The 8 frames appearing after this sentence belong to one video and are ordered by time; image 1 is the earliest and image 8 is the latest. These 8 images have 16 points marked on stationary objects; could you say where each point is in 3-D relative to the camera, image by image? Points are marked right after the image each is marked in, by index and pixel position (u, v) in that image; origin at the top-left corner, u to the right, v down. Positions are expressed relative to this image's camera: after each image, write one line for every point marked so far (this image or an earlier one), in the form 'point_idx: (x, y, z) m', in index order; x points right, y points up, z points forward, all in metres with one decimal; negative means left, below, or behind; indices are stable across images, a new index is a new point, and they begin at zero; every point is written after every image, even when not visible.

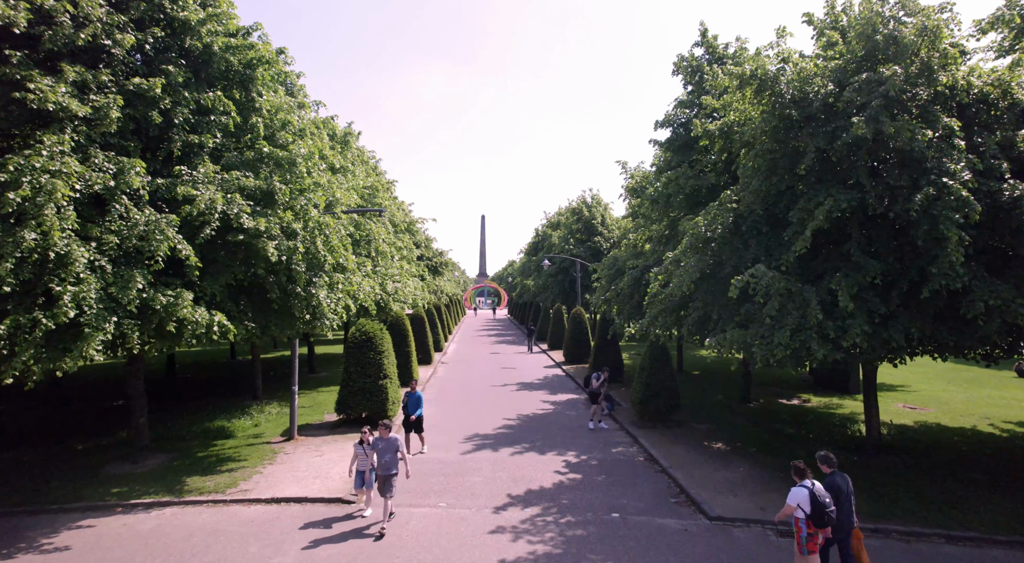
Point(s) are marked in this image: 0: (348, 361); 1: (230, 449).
0: (-3.7, -1.8, +13.2) m
1: (-5.2, -3.1, +10.9) m
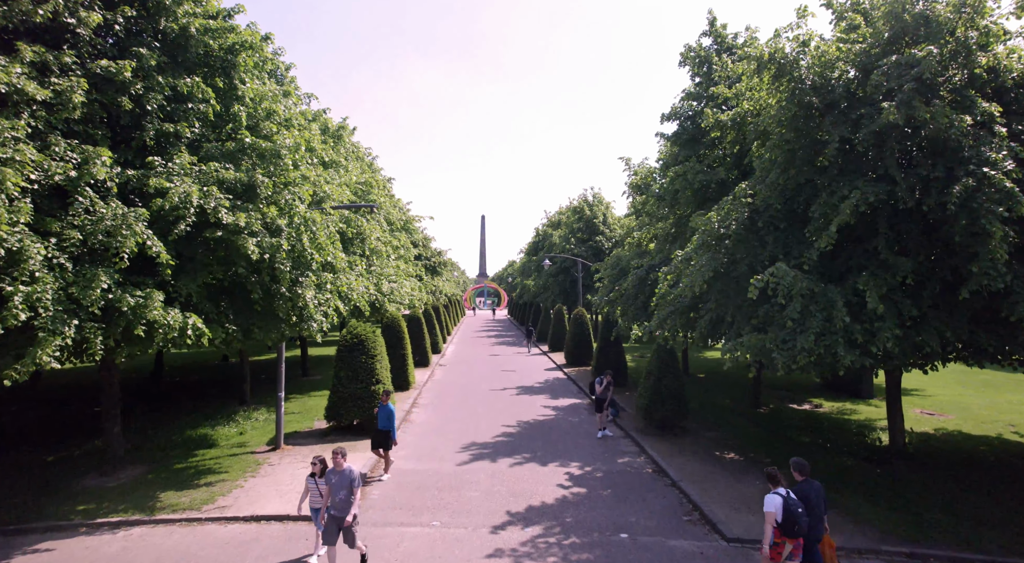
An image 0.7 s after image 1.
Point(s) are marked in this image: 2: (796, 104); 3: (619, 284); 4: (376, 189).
0: (-3.7, -1.8, +12.5) m
1: (-5.2, -3.1, +10.2) m
2: (+4.3, +2.7, +8.9) m
3: (+3.4, 0.0, +18.8) m
4: (-4.5, +3.1, +19.3) m
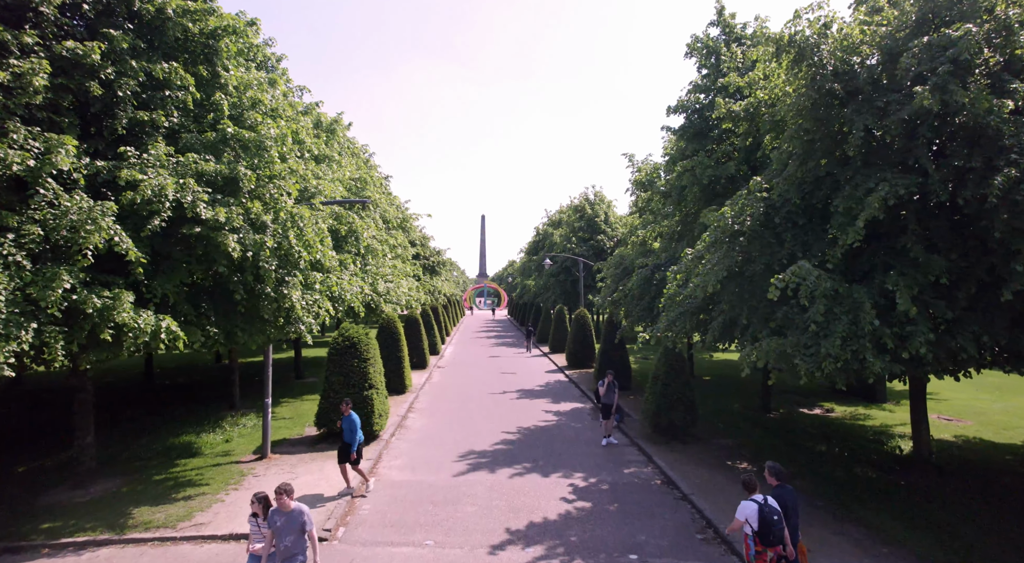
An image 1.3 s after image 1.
0: (-3.7, -1.8, +11.9) m
1: (-5.2, -3.1, +9.6) m
2: (+4.3, +2.7, +8.3) m
3: (+3.4, 0.0, +18.2) m
4: (-4.5, +3.1, +18.7) m
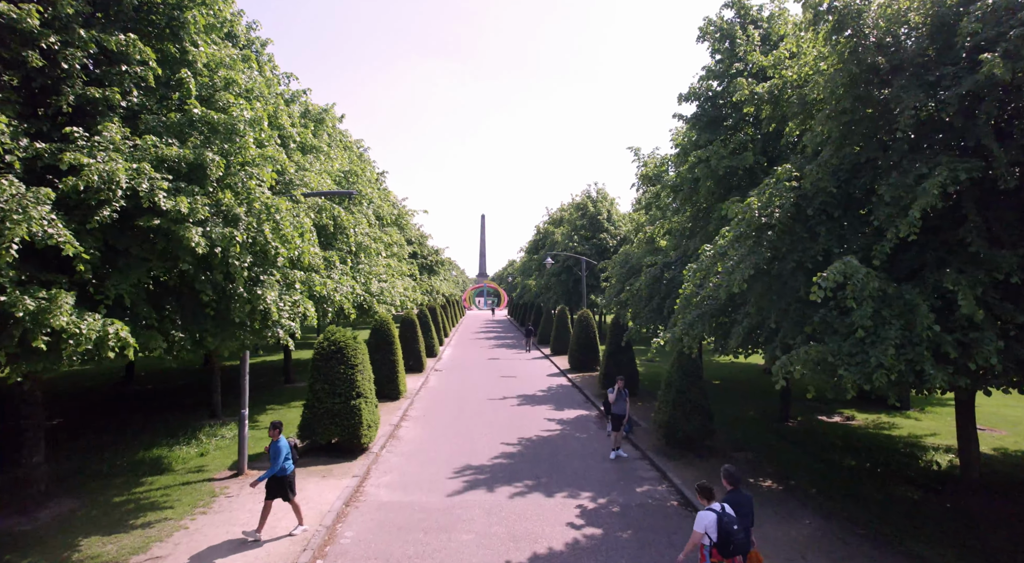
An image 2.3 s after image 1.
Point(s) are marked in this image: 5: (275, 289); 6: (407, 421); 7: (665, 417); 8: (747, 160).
0: (-3.7, -1.8, +11.0) m
1: (-5.2, -3.1, +8.7) m
2: (+4.3, +2.7, +7.3) m
3: (+3.4, 0.0, +17.3) m
4: (-4.5, +3.1, +17.8) m
5: (-3.5, -0.1, +8.7) m
6: (-2.6, -3.4, +14.4) m
7: (+2.9, -2.6, +11.2) m
8: (+4.8, +2.5, +12.0) m
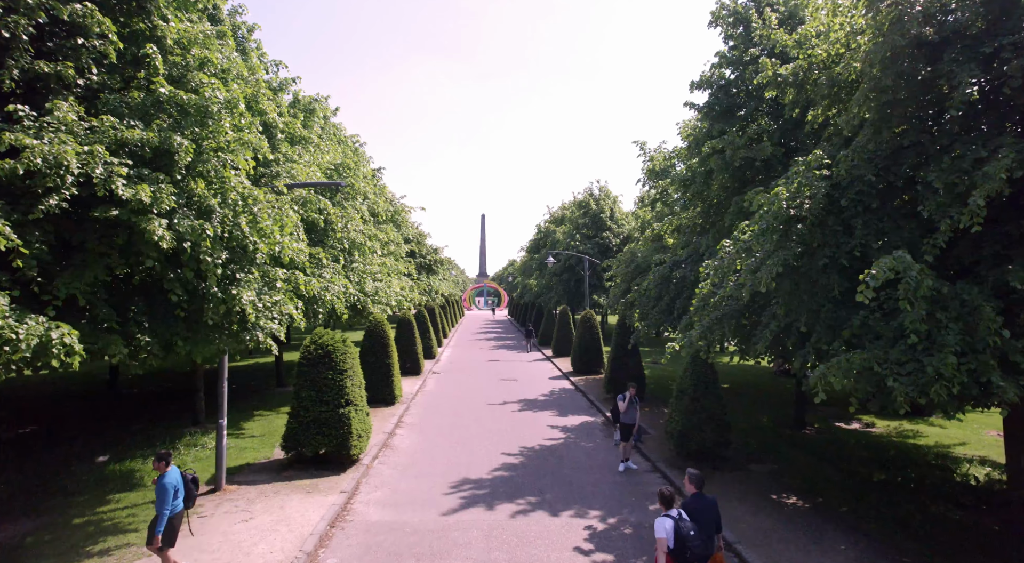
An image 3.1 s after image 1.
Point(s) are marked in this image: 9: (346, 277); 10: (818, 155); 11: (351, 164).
0: (-3.7, -1.8, +10.2) m
1: (-5.2, -3.1, +7.9) m
2: (+4.3, +2.7, +6.5) m
3: (+3.5, 0.0, +16.5) m
4: (-4.4, +3.2, +17.0) m
5: (-3.5, -0.1, +7.9) m
6: (-2.5, -3.4, +13.6) m
7: (+2.9, -2.6, +10.4) m
8: (+4.8, +2.5, +11.3) m
9: (-4.0, +0.1, +14.2) m
10: (+3.9, +1.6, +7.5) m
11: (-4.4, +3.2, +16.1) m
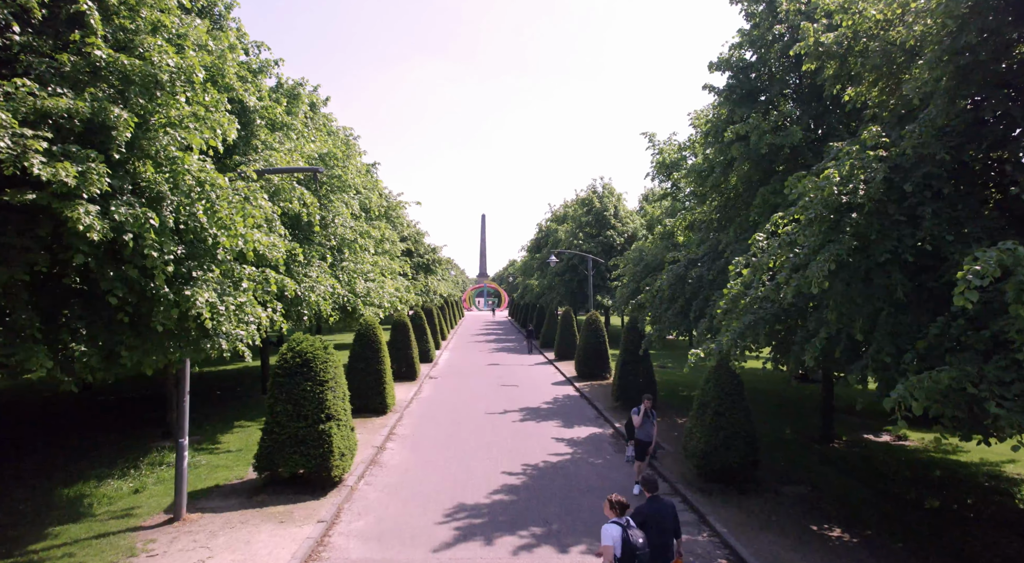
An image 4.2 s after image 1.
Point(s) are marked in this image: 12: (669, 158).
0: (-3.7, -1.8, +9.1) m
1: (-5.2, -3.1, +6.8) m
2: (+4.3, +2.7, +5.4) m
3: (+3.5, 0.0, +15.4) m
4: (-4.4, +3.2, +15.9) m
5: (-3.5, -0.1, +6.8) m
6: (-2.5, -3.4, +12.5) m
7: (+3.0, -2.6, +9.3) m
8: (+4.9, +2.5, +10.1) m
9: (-4.0, +0.1, +13.1) m
10: (+3.9, +1.6, +6.4) m
11: (-4.4, +3.2, +15.0) m
12: (+4.6, +3.6, +17.4) m
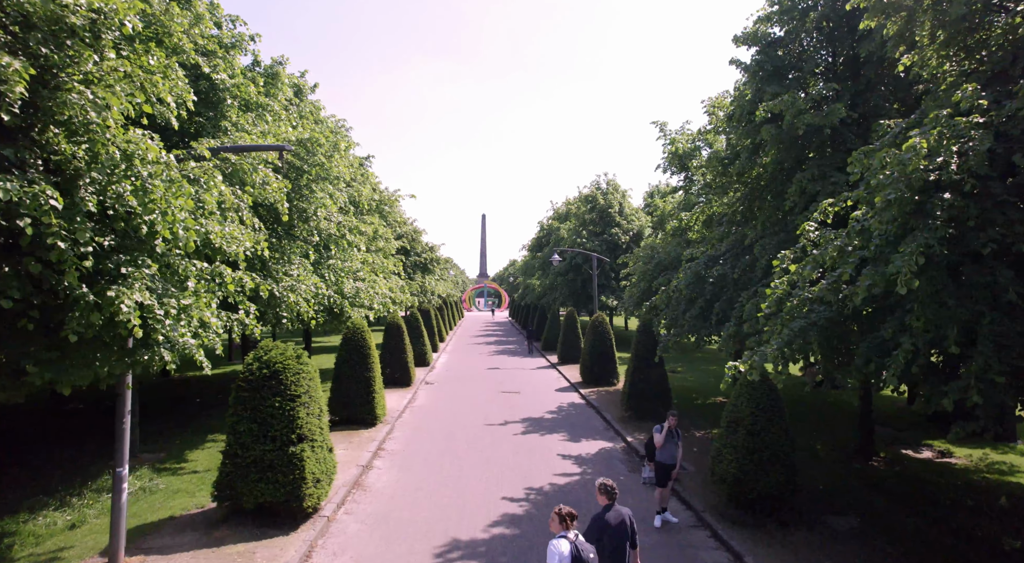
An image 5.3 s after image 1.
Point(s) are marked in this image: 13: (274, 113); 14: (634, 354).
0: (-3.6, -1.7, +7.8) m
1: (-5.1, -3.0, +5.5) m
2: (+4.3, +2.7, +4.1) m
3: (+3.5, 0.0, +14.1) m
4: (-4.4, +3.2, +14.6) m
5: (-3.4, -0.1, +5.5) m
6: (-2.5, -3.4, +11.2) m
7: (+3.0, -2.5, +8.0) m
8: (+4.9, +2.5, +8.9) m
9: (-4.0, +0.1, +11.9) m
10: (+3.9, +1.6, +5.1) m
11: (-4.3, +3.2, +13.7) m
12: (+4.6, +3.7, +16.1) m
13: (-4.7, +3.3, +11.6) m
14: (+2.9, -1.7, +14.0) m
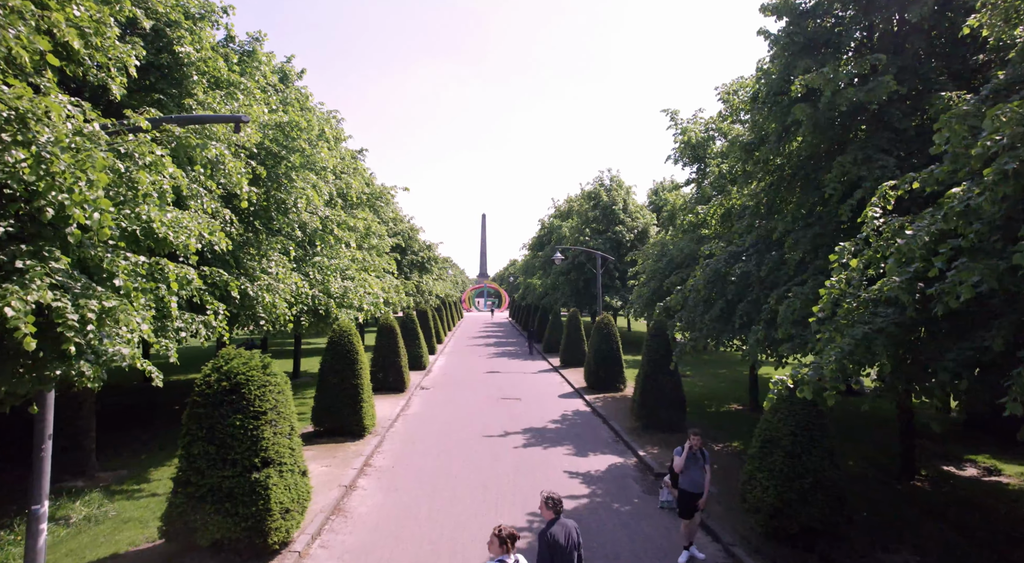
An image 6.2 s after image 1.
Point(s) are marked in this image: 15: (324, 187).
0: (-3.6, -1.7, +6.7) m
1: (-5.1, -3.0, +4.4) m
2: (+4.4, +2.8, +3.0) m
3: (+3.5, 0.0, +13.0) m
4: (-4.4, +3.2, +13.5) m
5: (-3.4, 0.0, +4.4) m
6: (-2.5, -3.3, +10.1) m
7: (+3.0, -2.5, +6.9) m
8: (+4.9, +2.5, +7.7) m
9: (-3.9, +0.1, +10.7) m
10: (+4.0, +1.7, +4.0) m
11: (-4.3, +3.3, +12.6) m
12: (+4.7, +3.7, +15.0) m
13: (-4.7, +3.4, +10.5) m
14: (+2.9, -1.7, +12.8) m
15: (-4.1, +2.1, +13.0) m
